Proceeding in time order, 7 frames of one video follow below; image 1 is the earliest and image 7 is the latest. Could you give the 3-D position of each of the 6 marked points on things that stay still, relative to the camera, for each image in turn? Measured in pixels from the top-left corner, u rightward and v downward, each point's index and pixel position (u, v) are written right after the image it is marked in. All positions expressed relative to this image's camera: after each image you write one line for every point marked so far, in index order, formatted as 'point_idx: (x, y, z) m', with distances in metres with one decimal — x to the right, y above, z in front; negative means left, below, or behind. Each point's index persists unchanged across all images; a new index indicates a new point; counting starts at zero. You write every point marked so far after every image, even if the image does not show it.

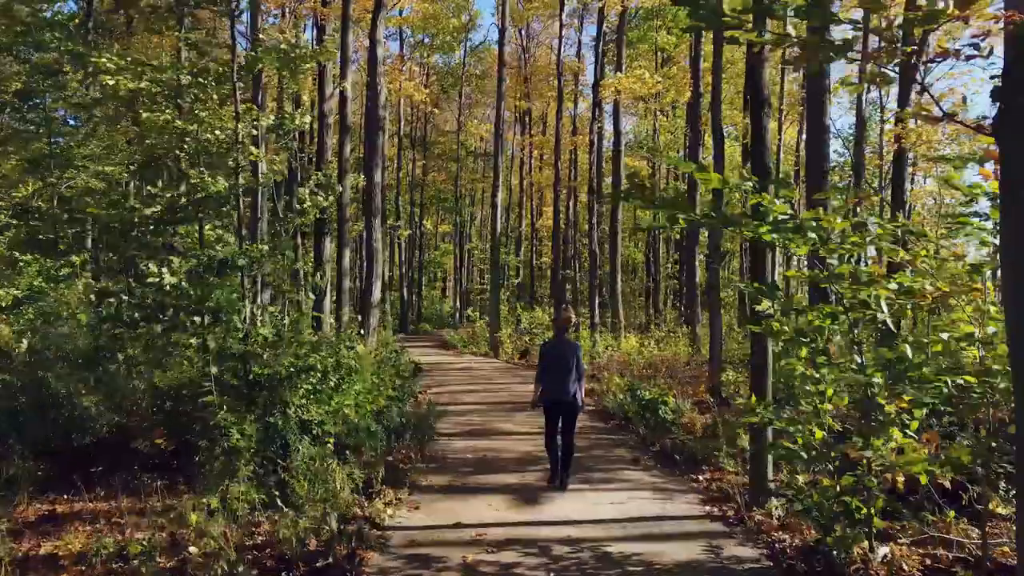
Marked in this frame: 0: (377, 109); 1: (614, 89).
0: (-2.3, +3.0, +14.2) m
1: (+2.4, +4.7, +19.8) m
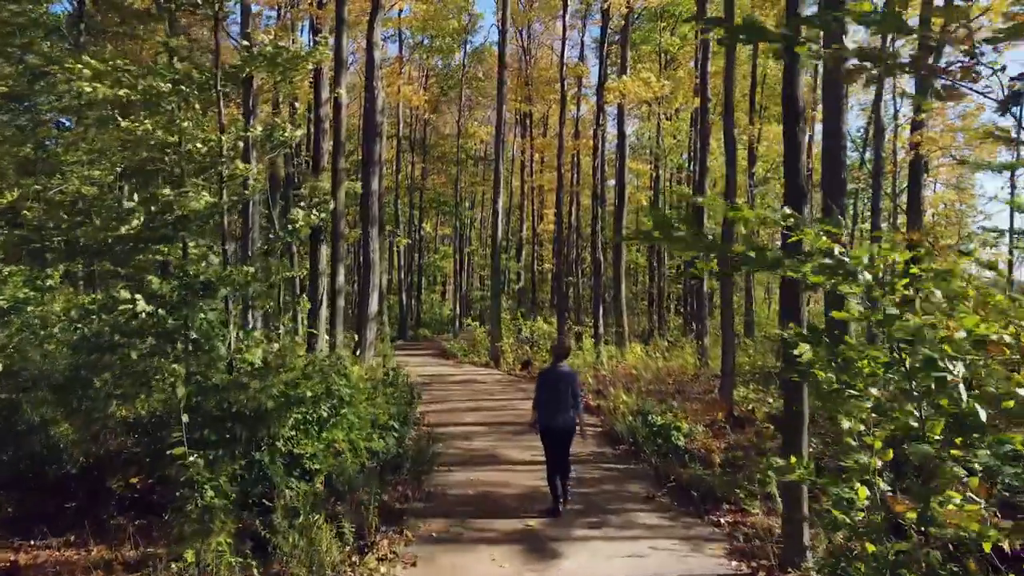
0: (-2.2, +2.9, +13.7) m
1: (+2.5, +4.5, +19.3) m
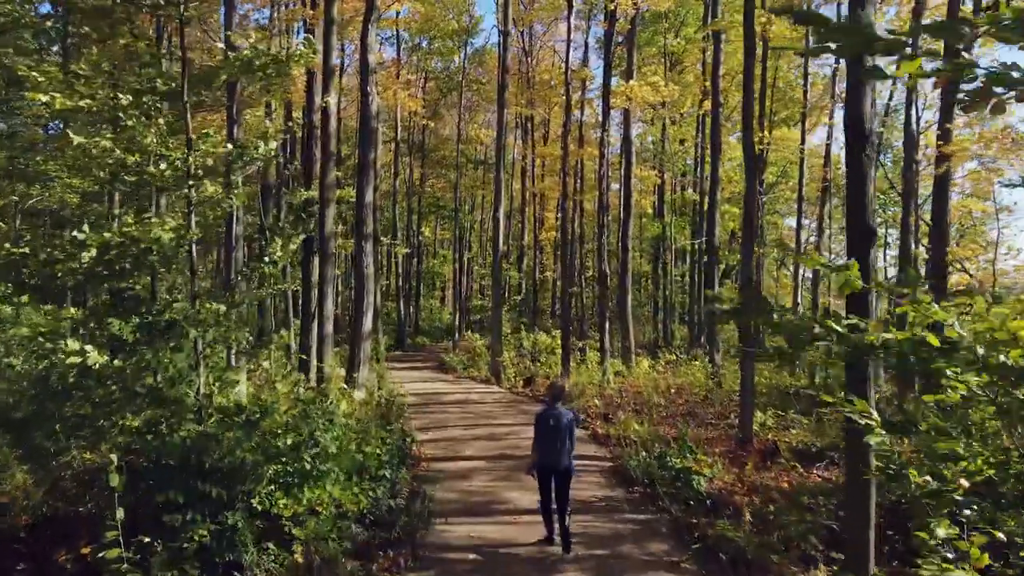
0: (-2.2, +2.6, +13.0) m
1: (+2.5, +4.2, +18.6) m
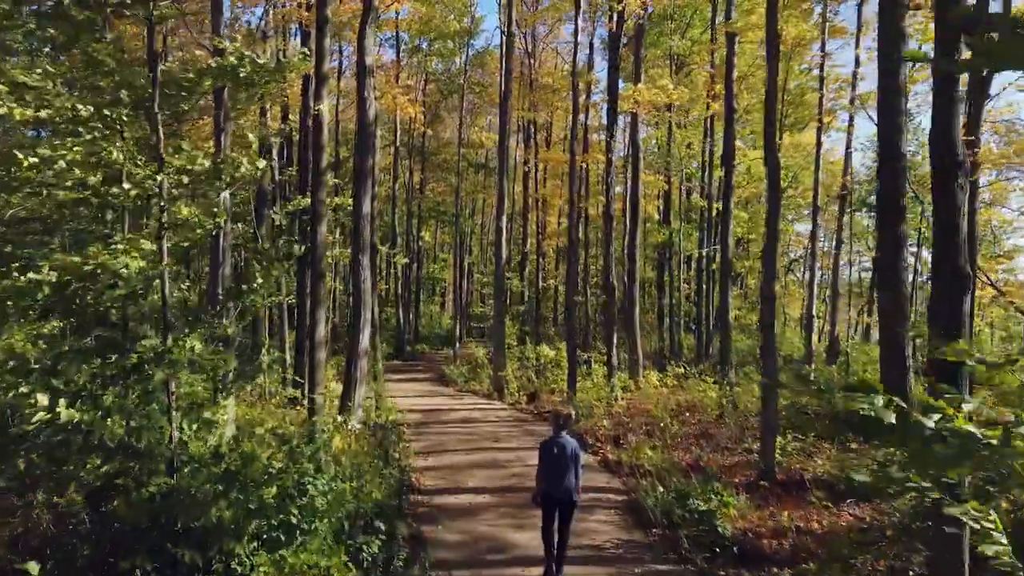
0: (-2.1, +2.4, +12.4) m
1: (+2.6, +4.0, +17.9) m
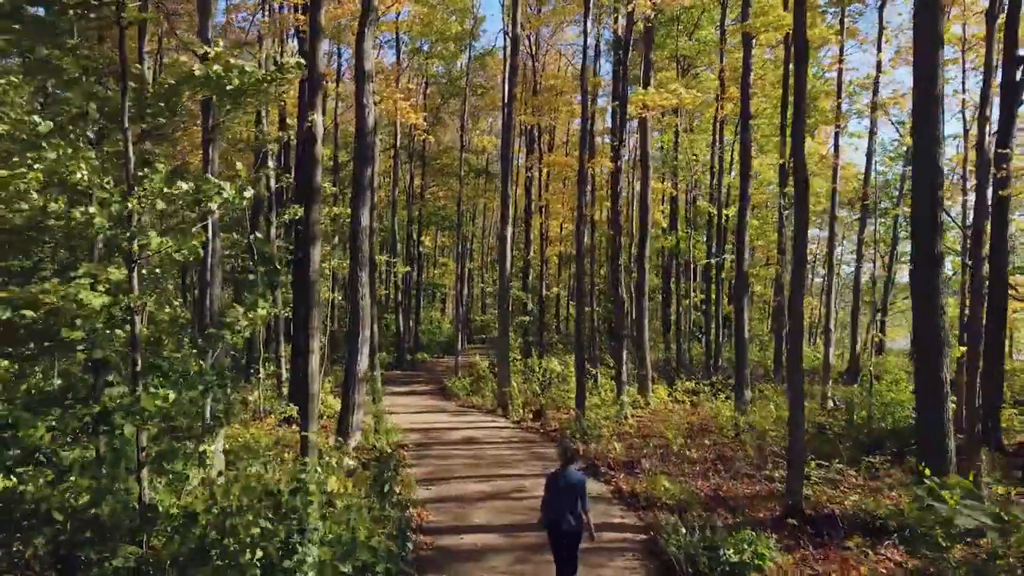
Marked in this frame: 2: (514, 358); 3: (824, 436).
0: (-2.0, +2.2, +11.7) m
1: (+2.7, +3.8, +17.3) m
2: (0.0, -1.6, +19.5) m
3: (+4.5, -2.1, +12.1) m
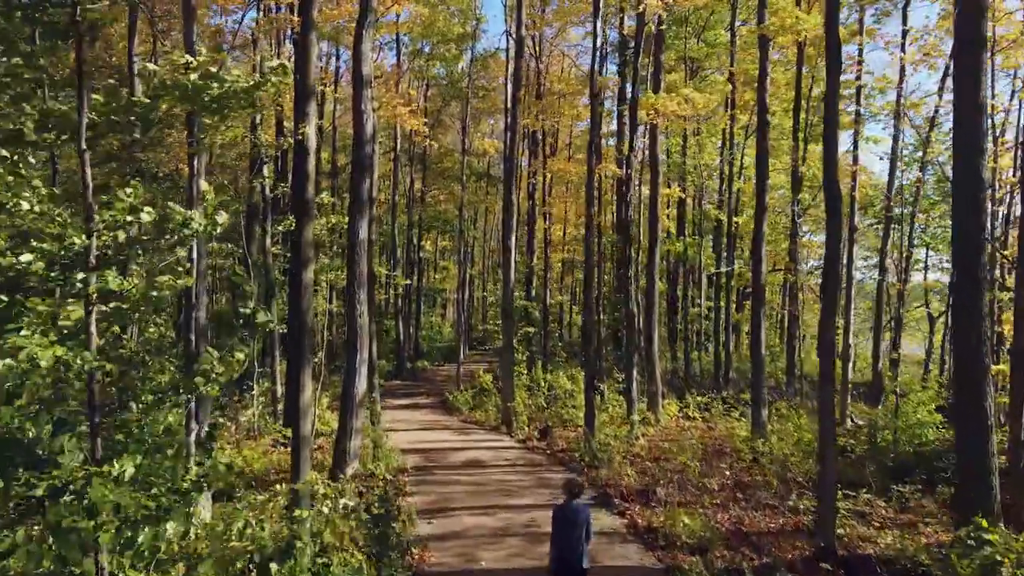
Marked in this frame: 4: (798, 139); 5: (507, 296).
0: (-1.9, +1.9, +11.1) m
1: (+2.7, +3.5, +16.7) m
2: (+0.1, -1.8, +18.9) m
3: (+4.6, -2.4, +11.5) m
4: (+6.4, +3.3, +18.7) m
5: (-0.1, -0.2, +19.4) m
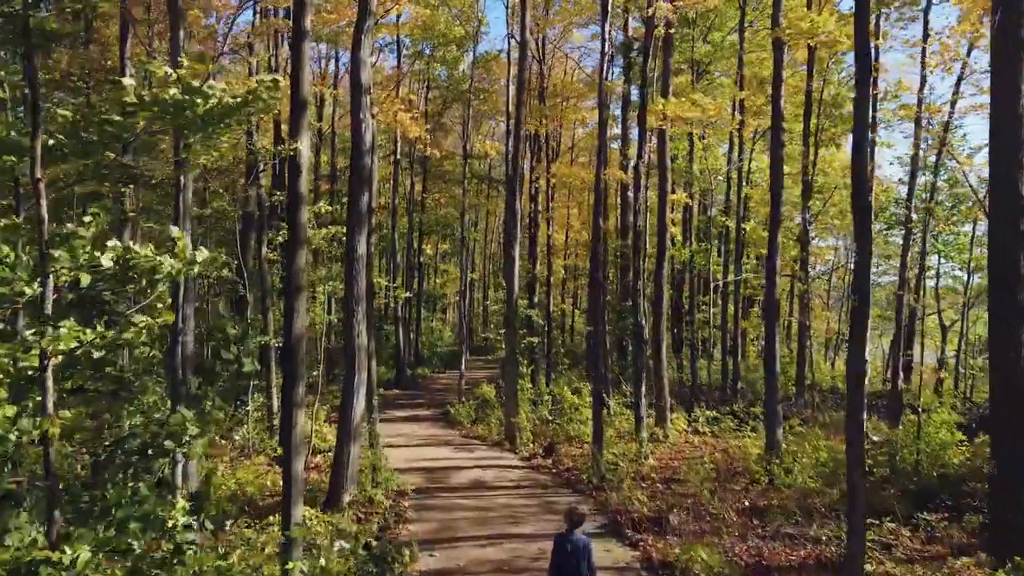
0: (-1.9, +1.7, +10.6) m
1: (+2.8, +3.3, +16.1) m
2: (+0.2, -2.0, +18.4) m
3: (+4.7, -2.6, +11.0) m
4: (+6.4, +3.1, +18.2) m
5: (-0.1, -0.4, +18.9) m
